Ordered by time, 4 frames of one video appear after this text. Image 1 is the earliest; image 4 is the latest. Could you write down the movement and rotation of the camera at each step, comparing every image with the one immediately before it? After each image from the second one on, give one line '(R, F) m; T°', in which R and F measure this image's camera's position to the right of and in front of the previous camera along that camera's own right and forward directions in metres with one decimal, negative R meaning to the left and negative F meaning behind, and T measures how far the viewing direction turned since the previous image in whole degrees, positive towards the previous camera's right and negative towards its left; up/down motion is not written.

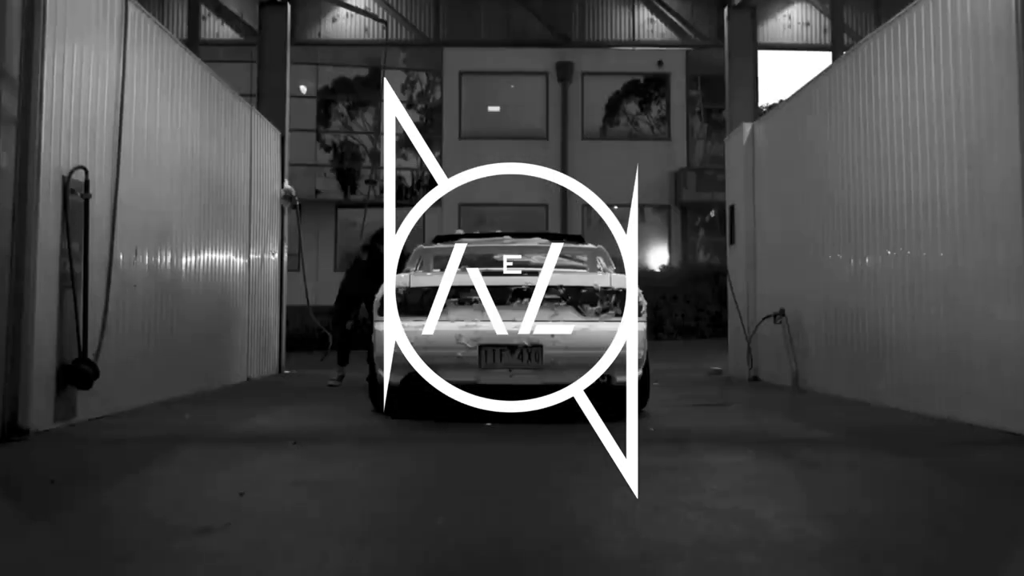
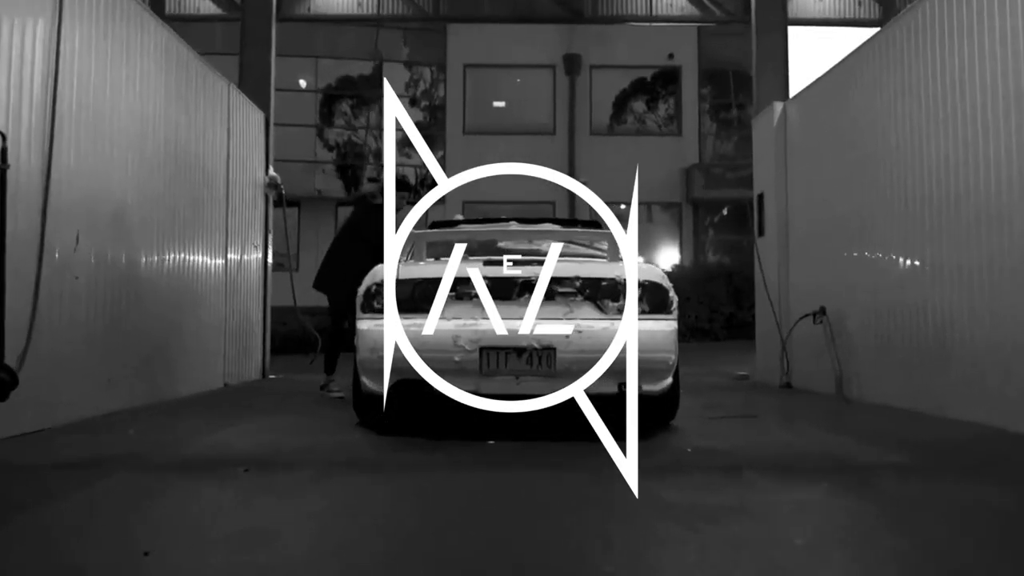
(0.0, +1.0) m; 0°
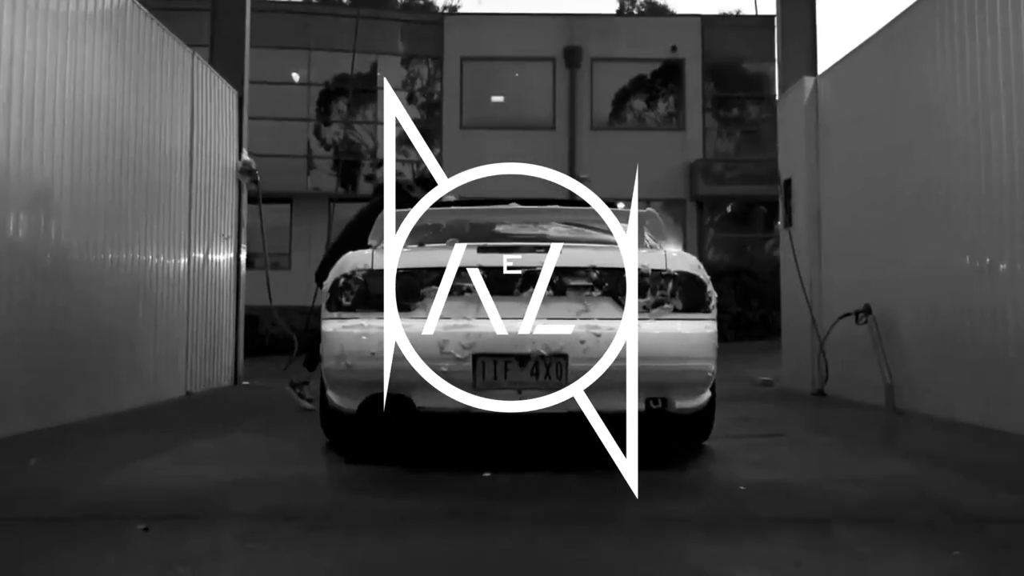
(0.0, +1.0) m; 0°
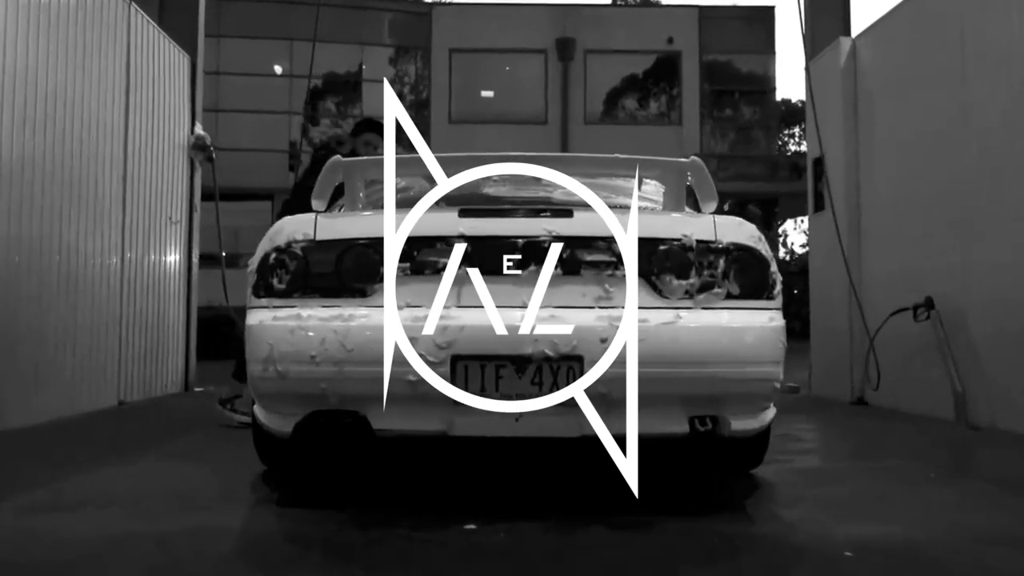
(0.0, +1.2) m; +1°
